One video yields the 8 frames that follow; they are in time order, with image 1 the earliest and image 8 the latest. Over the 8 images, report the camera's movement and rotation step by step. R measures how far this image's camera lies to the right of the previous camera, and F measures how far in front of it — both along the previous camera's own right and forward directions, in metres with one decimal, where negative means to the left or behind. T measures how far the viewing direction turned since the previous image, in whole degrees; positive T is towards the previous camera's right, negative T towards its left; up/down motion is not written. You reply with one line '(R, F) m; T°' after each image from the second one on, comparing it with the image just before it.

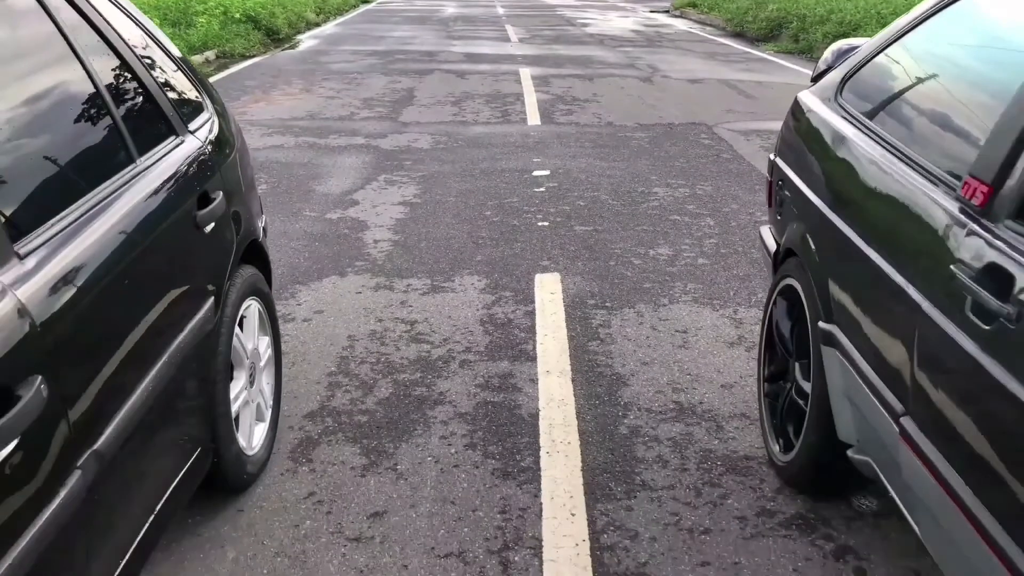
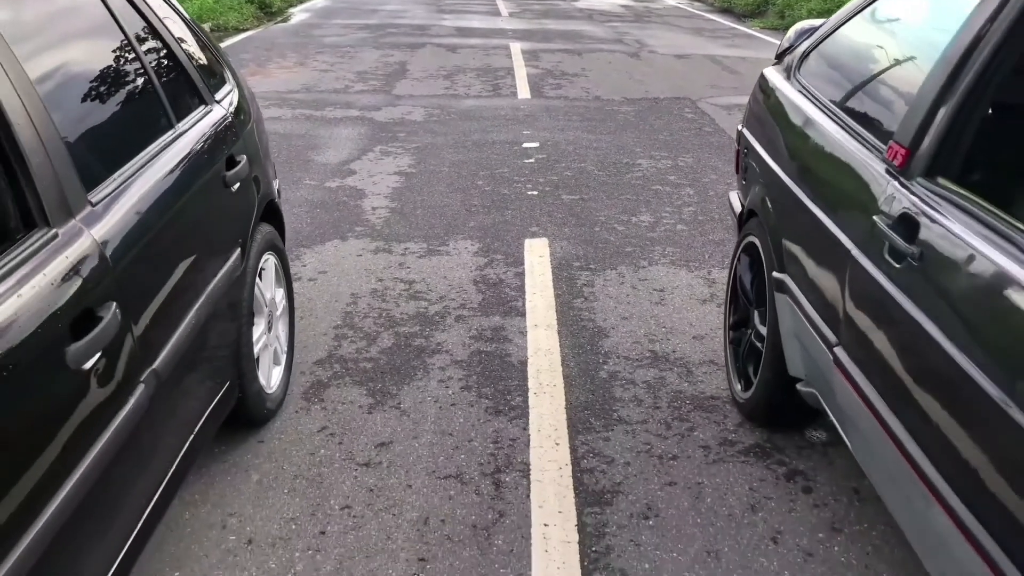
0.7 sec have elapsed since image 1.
(0.0, -0.3) m; +1°
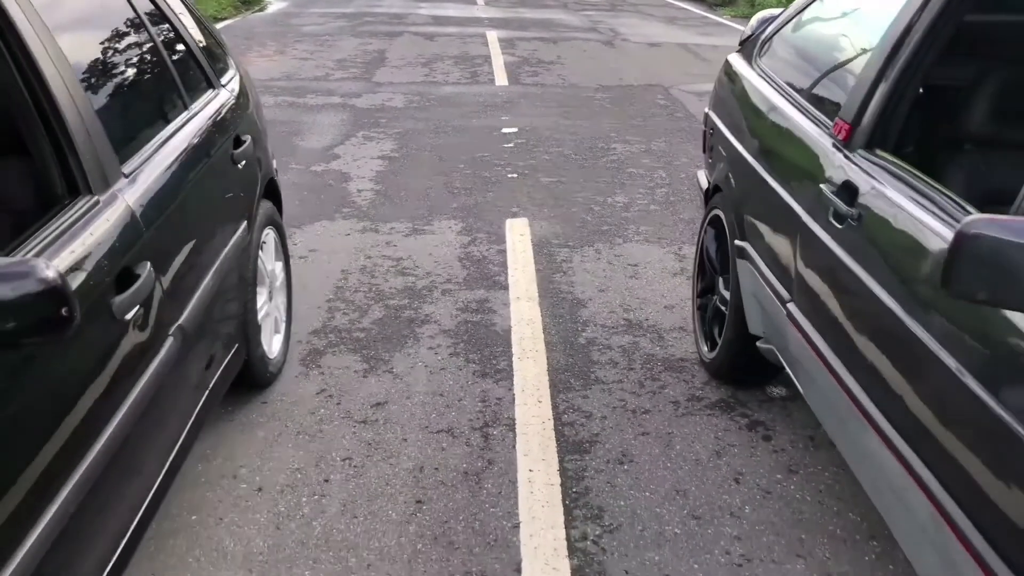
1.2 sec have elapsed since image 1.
(0.0, -0.3) m; +1°
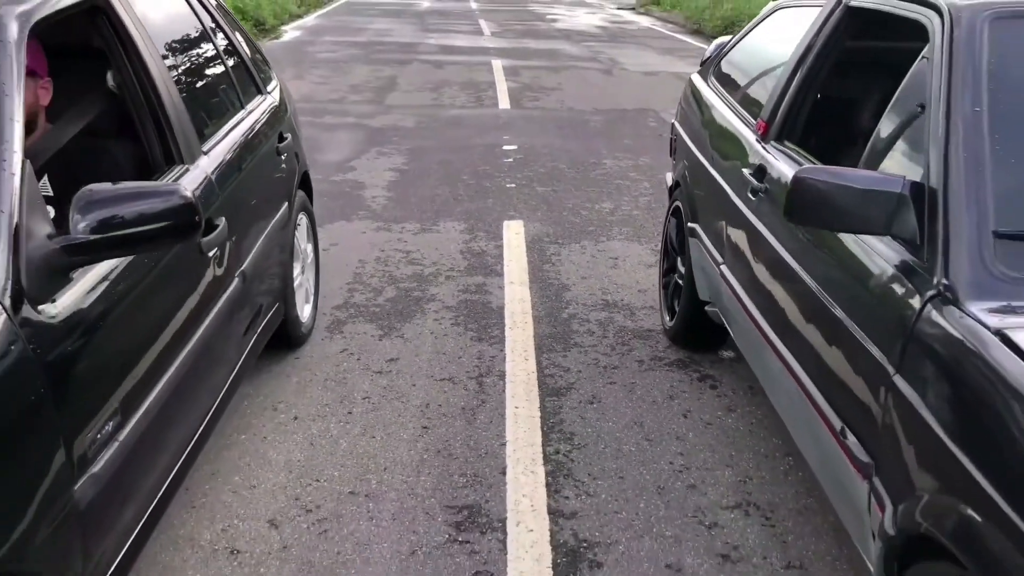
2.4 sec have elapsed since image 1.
(+0.1, -0.7) m; 0°
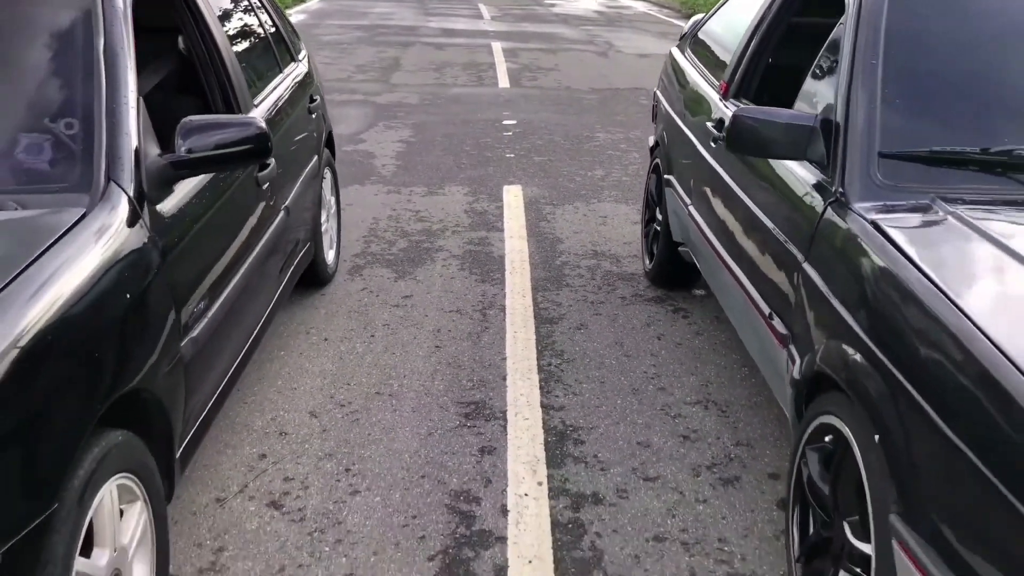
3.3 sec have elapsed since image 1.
(0.0, -0.6) m; 0°
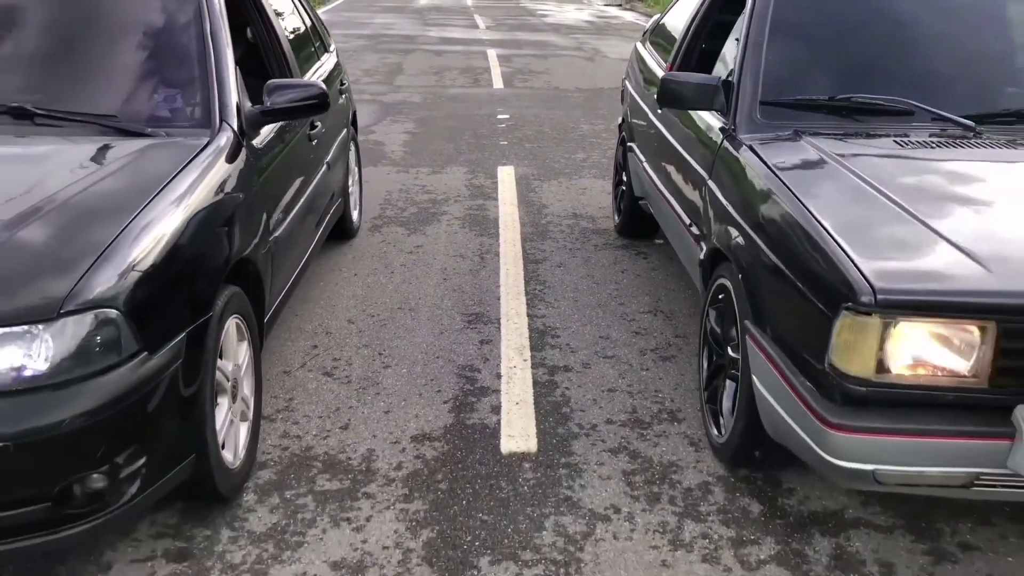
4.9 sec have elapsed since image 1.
(0.0, -1.0) m; 0°
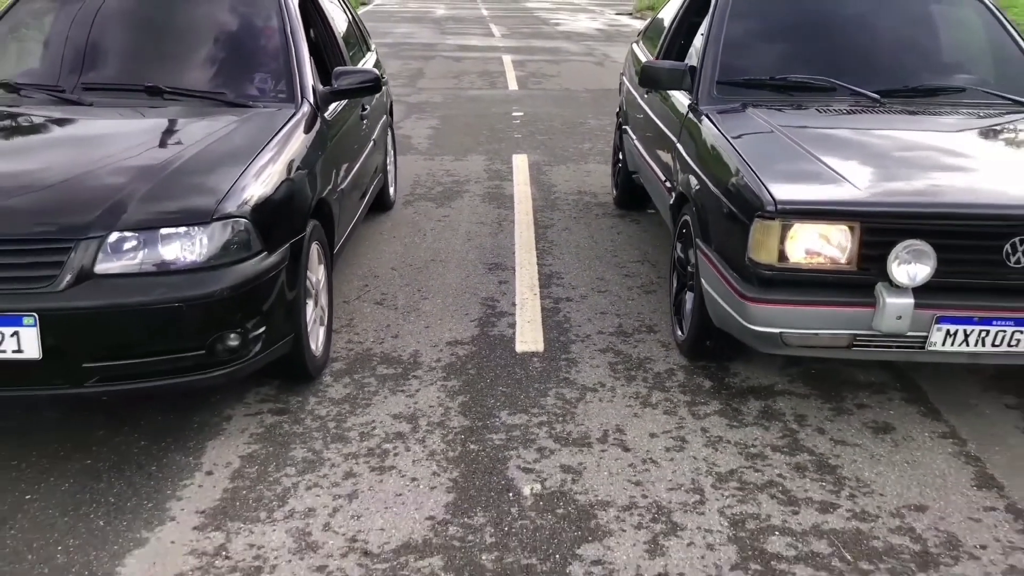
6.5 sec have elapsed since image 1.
(0.0, -1.0) m; -1°
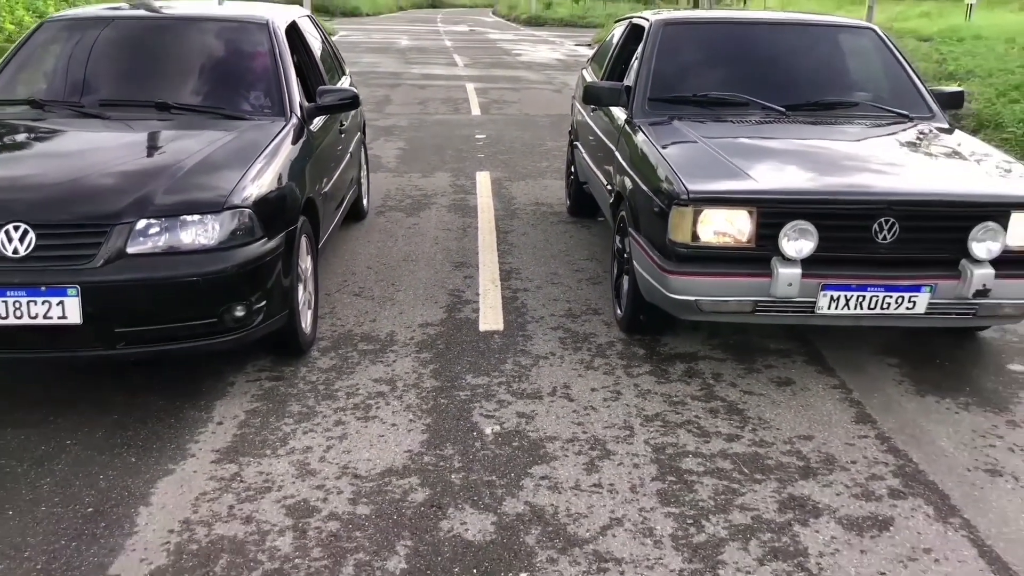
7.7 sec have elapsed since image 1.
(0.0, -0.7) m; +2°
